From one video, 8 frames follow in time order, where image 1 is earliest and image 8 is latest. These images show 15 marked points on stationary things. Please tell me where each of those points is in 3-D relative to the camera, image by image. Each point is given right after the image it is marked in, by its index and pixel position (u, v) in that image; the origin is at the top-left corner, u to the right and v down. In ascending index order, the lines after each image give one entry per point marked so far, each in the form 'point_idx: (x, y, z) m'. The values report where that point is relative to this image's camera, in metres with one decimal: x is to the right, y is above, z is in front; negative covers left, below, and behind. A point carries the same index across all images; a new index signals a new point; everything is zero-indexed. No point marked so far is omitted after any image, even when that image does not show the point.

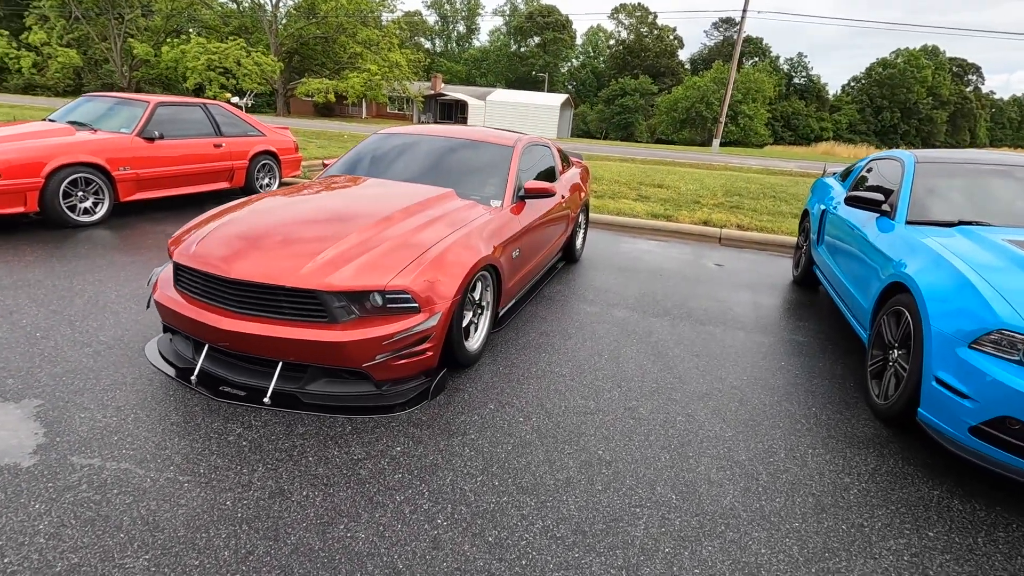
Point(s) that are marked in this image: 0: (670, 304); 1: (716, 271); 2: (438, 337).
0: (+1.4, -0.1, +4.8) m
1: (+2.3, +0.2, +6.2) m
2: (-0.4, -0.3, +2.9) m
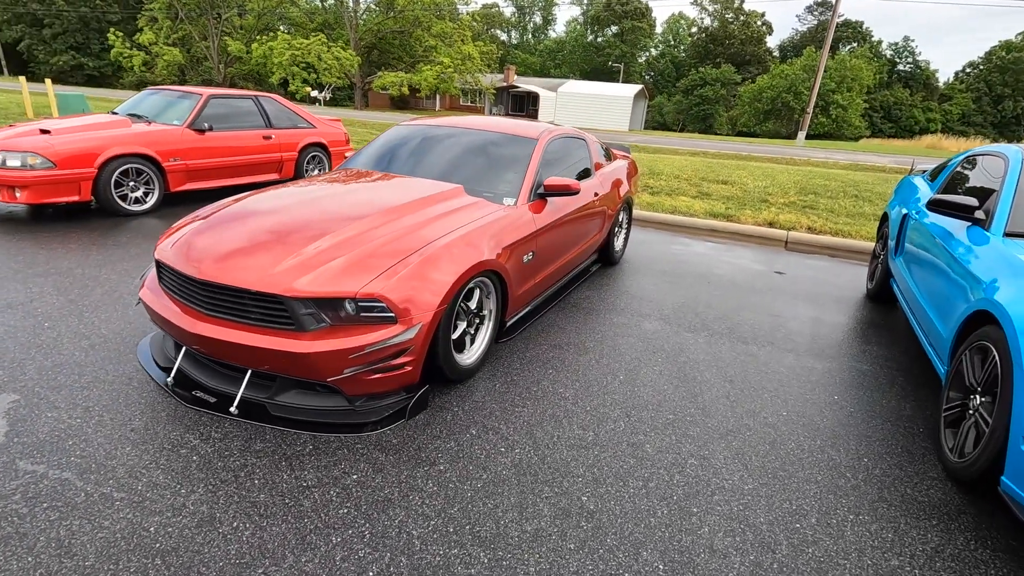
0: (+1.6, -0.2, +4.3) m
1: (+2.7, +0.1, +5.5) m
2: (-0.5, -0.3, +2.6) m
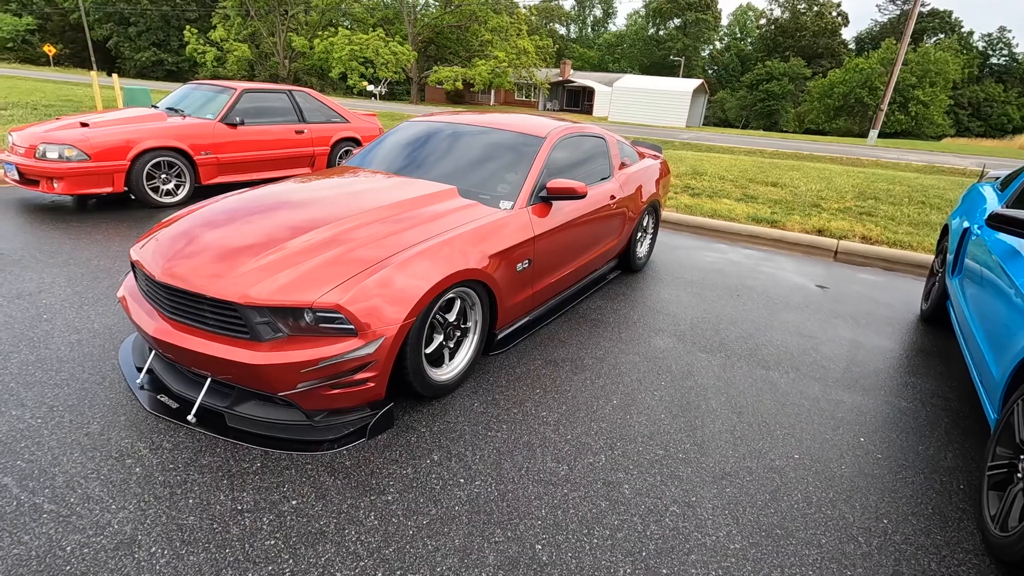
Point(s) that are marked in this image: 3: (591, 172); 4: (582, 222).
0: (+1.6, -0.3, +3.9) m
1: (+2.8, 0.0, +5.0) m
2: (-0.6, -0.4, +2.5) m
3: (+0.6, +0.9, +4.3) m
4: (+0.5, +0.5, +4.0) m
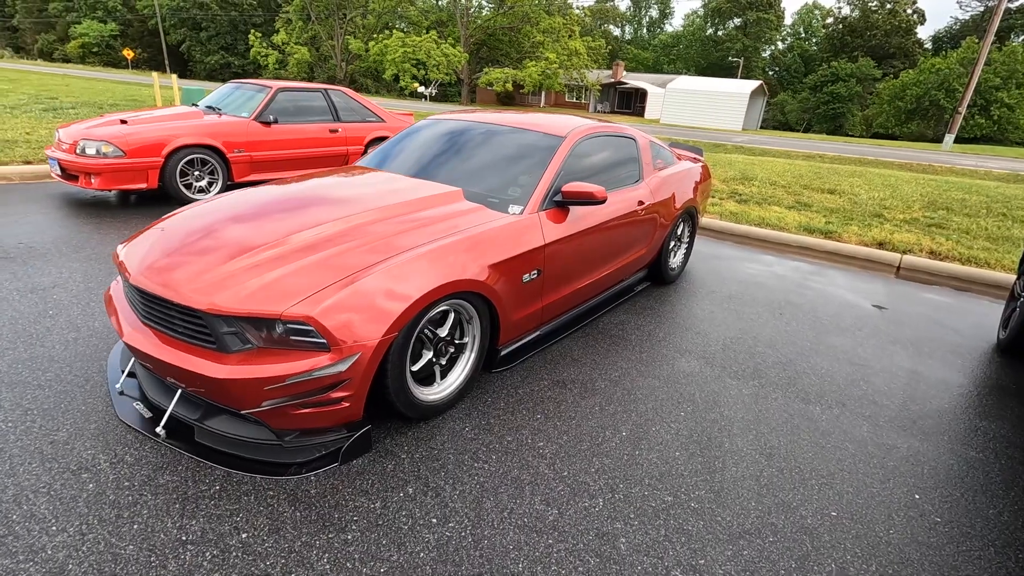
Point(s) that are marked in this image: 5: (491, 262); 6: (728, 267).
0: (+1.7, -0.5, +3.5) m
1: (+3.0, -0.2, +4.5) m
2: (-0.6, -0.4, +2.2) m
3: (+0.8, +0.8, +3.9) m
4: (+0.6, +0.4, +3.6) m
5: (-0.1, +0.1, +2.7) m
6: (+2.2, +0.2, +5.5) m
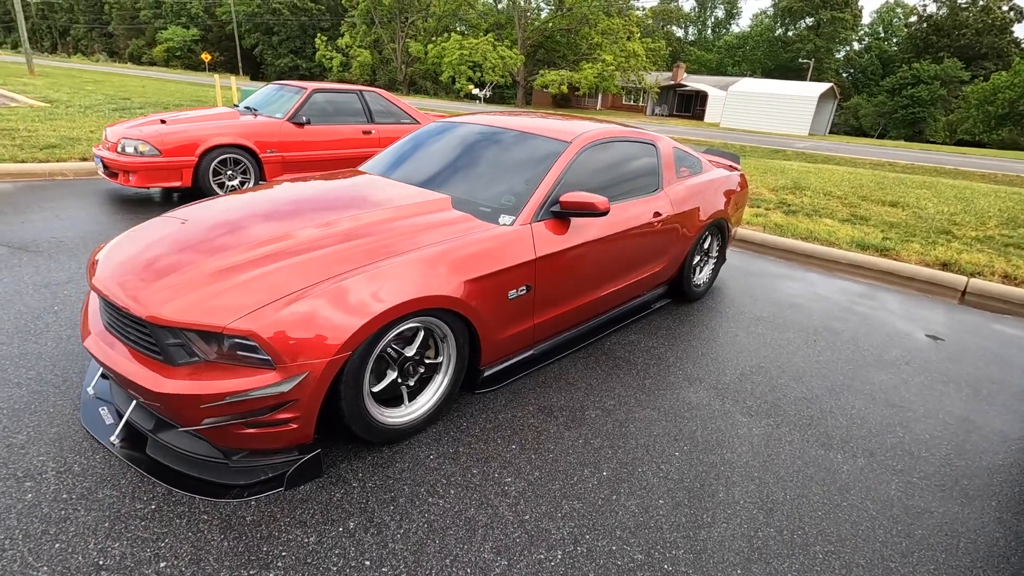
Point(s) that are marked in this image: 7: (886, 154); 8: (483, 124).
0: (+1.6, -0.6, +3.1) m
1: (+3.0, -0.4, +4.0) m
2: (-0.8, -0.5, +2.1) m
3: (+0.8, +0.7, +3.7) m
4: (+0.6, +0.3, +3.4) m
5: (-0.2, +0.1, +2.5) m
6: (+2.4, 0.0, +5.1) m
7: (+13.0, +4.7, +18.7) m
8: (-0.2, +1.1, +3.7) m
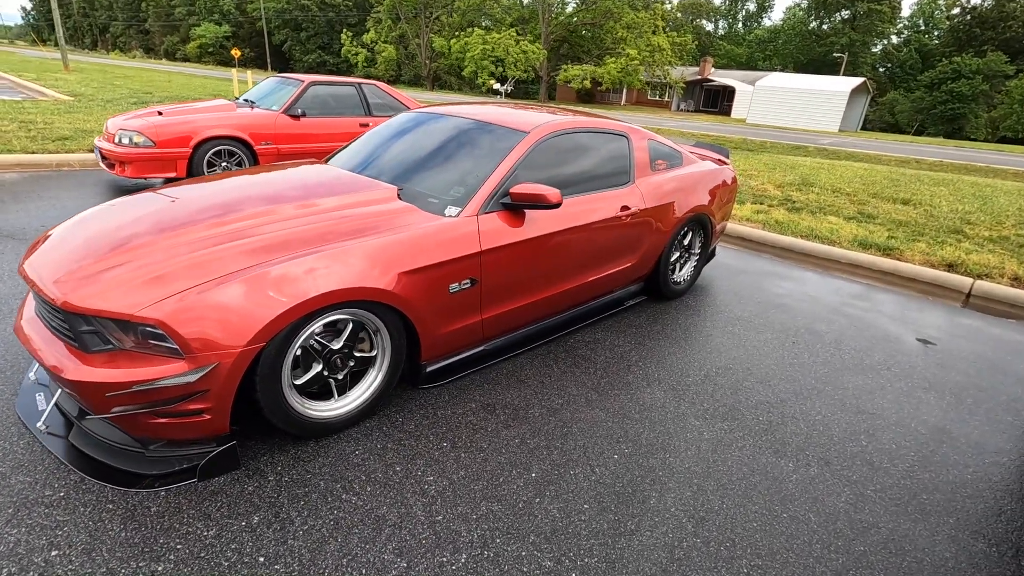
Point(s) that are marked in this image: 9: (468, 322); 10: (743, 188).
0: (+1.3, -0.6, +2.9) m
1: (+2.8, -0.4, +3.7) m
2: (-1.1, -0.4, +2.0) m
3: (+0.6, +0.7, +3.5) m
4: (+0.4, +0.3, +3.3) m
5: (-0.5, +0.1, +2.4) m
6: (+2.2, 0.0, +4.9) m
7: (+13.5, +4.6, +18.0) m
8: (-0.4, +1.2, +3.7) m
9: (-0.2, -0.2, +2.8) m
10: (+3.3, +1.4, +7.7) m
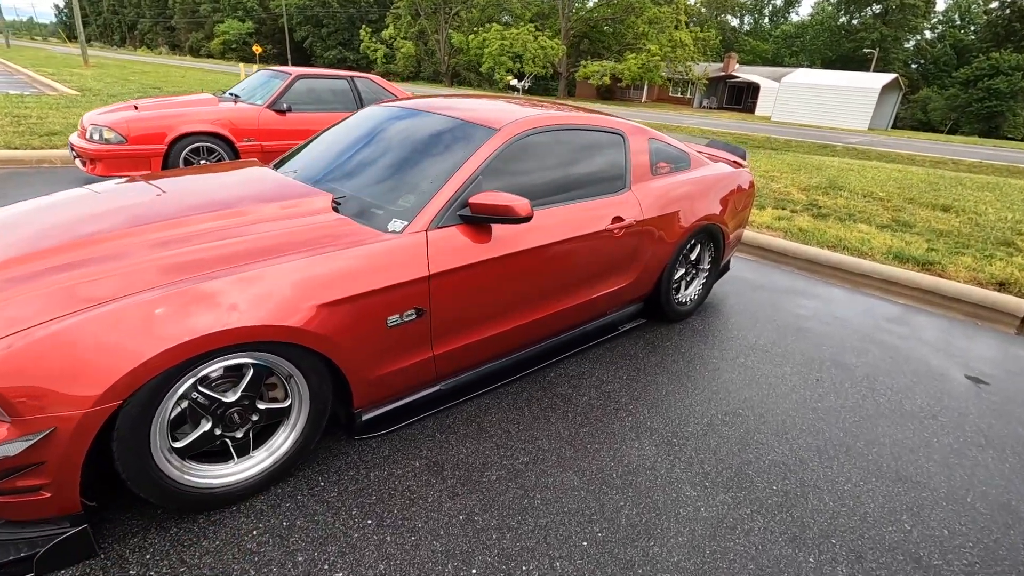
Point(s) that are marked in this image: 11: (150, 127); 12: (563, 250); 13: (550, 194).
0: (+1.1, -0.8, +2.4) m
1: (+2.6, -0.6, +3.1) m
2: (-1.3, -0.5, +1.6) m
3: (+0.4, +0.6, +3.0) m
4: (+0.2, +0.2, +2.7) m
5: (-0.7, 0.0, +2.0) m
6: (+2.1, -0.1, +4.3) m
7: (+13.9, +4.3, +17.0) m
8: (-0.6, +1.1, +3.2) m
9: (-0.4, -0.3, +2.3) m
10: (+3.3, +1.3, +7.1) m
11: (-3.9, +1.7, +5.7) m
12: (+0.3, +0.2, +2.8) m
13: (+0.2, +0.5, +2.8) m
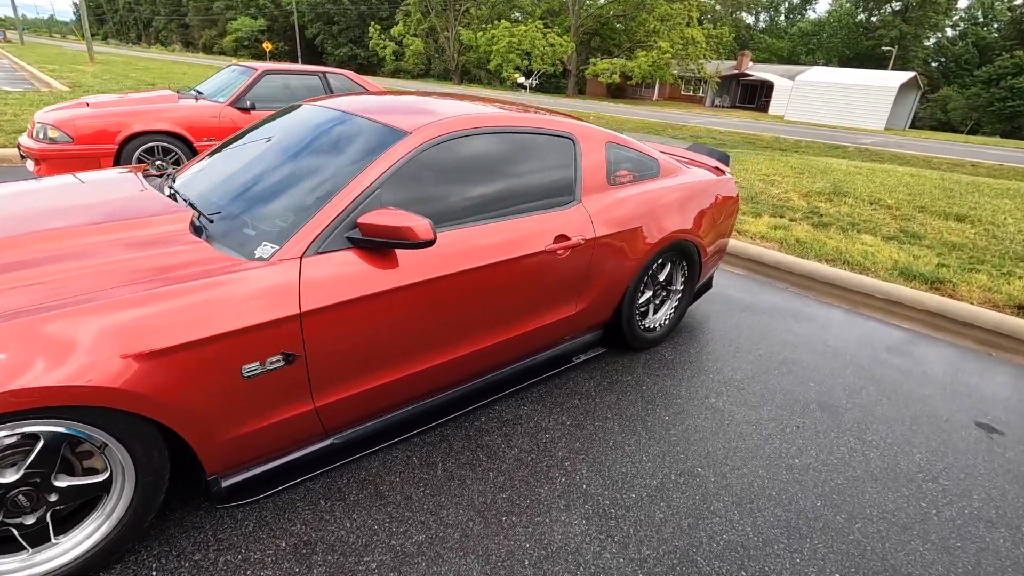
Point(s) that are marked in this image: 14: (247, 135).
0: (+0.8, -0.9, +2.0) m
1: (+2.3, -0.8, +2.7) m
2: (-1.7, -0.7, +1.2) m
3: (+0.1, +0.5, +2.6) m
4: (-0.2, 0.0, +2.3) m
5: (-1.1, -0.2, +1.5) m
6: (+1.8, -0.3, +3.8) m
7: (+13.9, +4.1, +16.2) m
8: (-0.9, +0.9, +2.8) m
9: (-0.8, -0.4, +1.9) m
10: (+3.1, +1.1, +6.6) m
11: (-4.1, +1.6, +5.4) m
12: (-0.1, +0.1, +2.4) m
13: (-0.2, +0.4, +2.4) m
14: (-1.4, +0.8, +2.9) m
